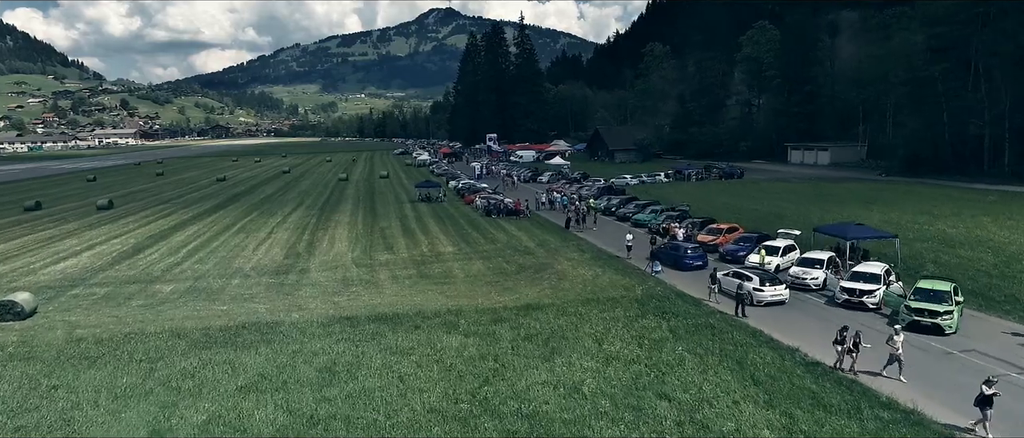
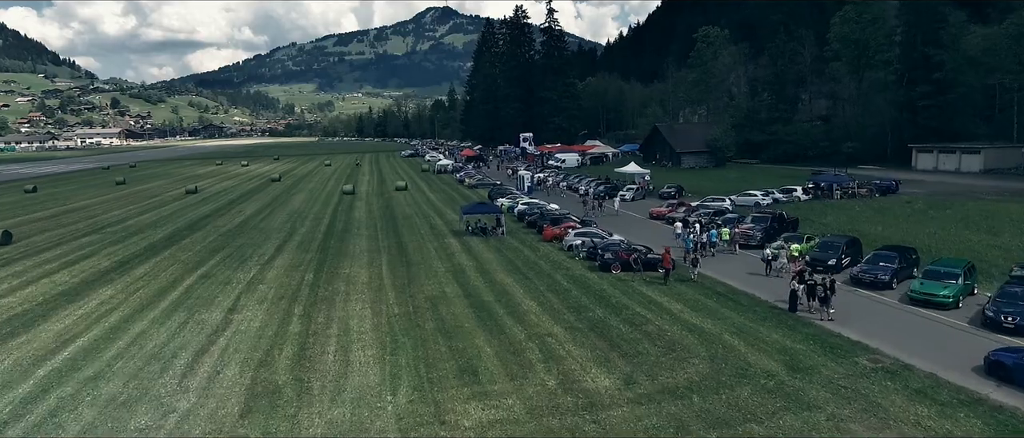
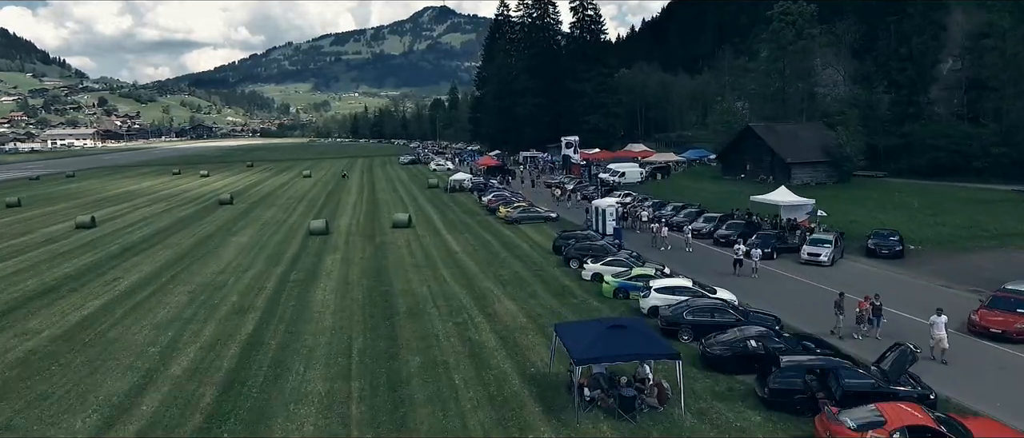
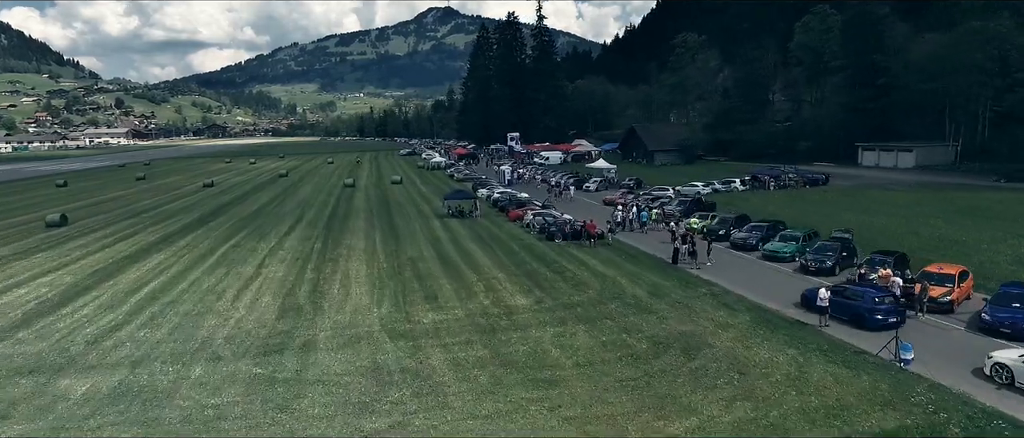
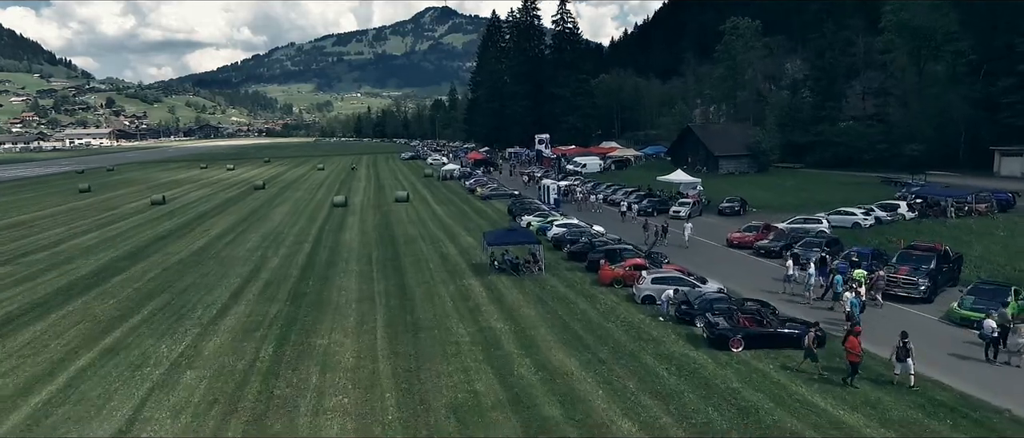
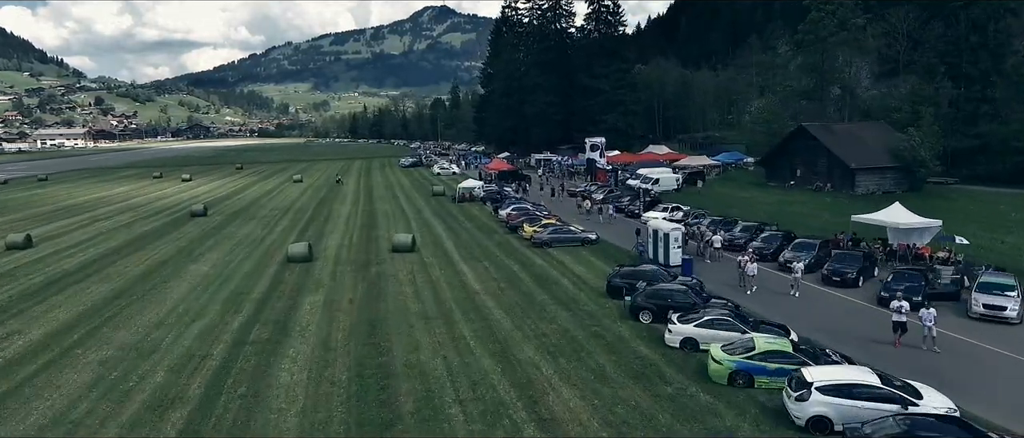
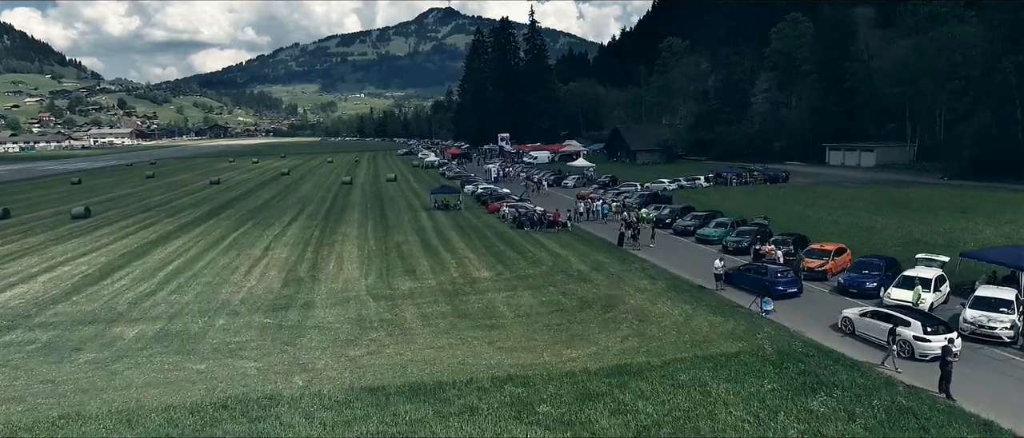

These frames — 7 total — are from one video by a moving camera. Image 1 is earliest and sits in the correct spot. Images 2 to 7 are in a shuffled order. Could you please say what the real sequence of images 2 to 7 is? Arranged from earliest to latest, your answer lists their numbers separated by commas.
7, 4, 2, 5, 3, 6
